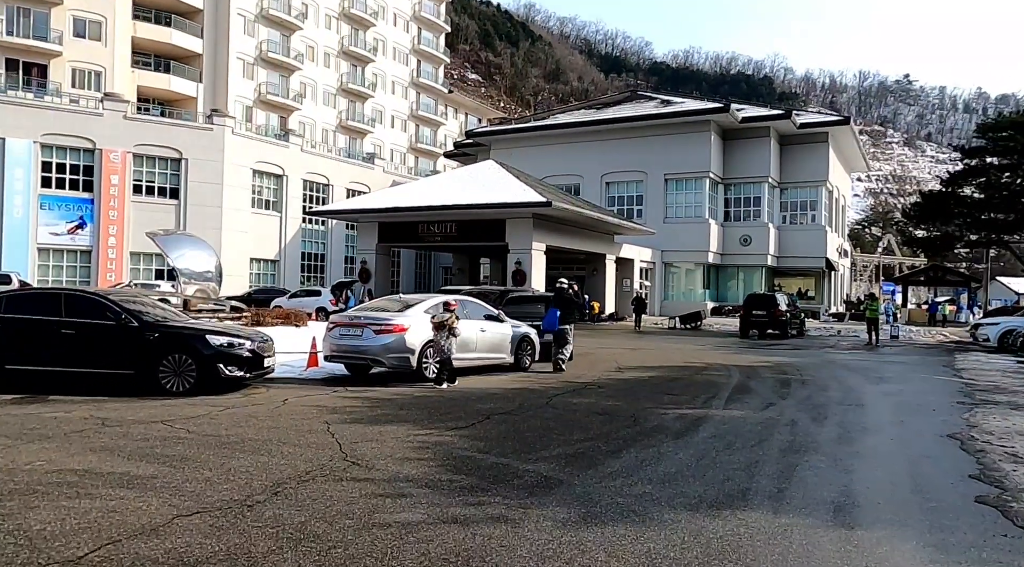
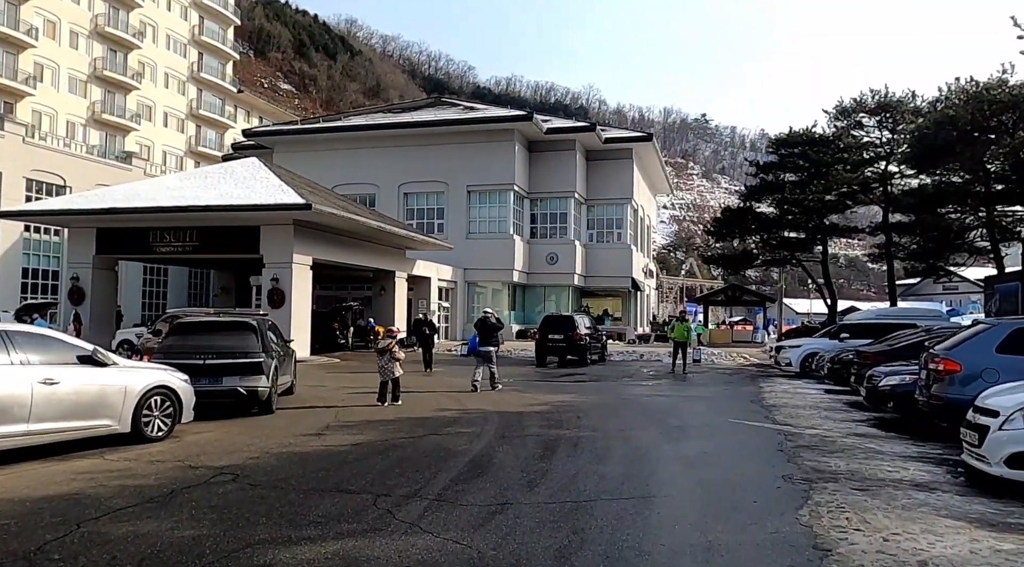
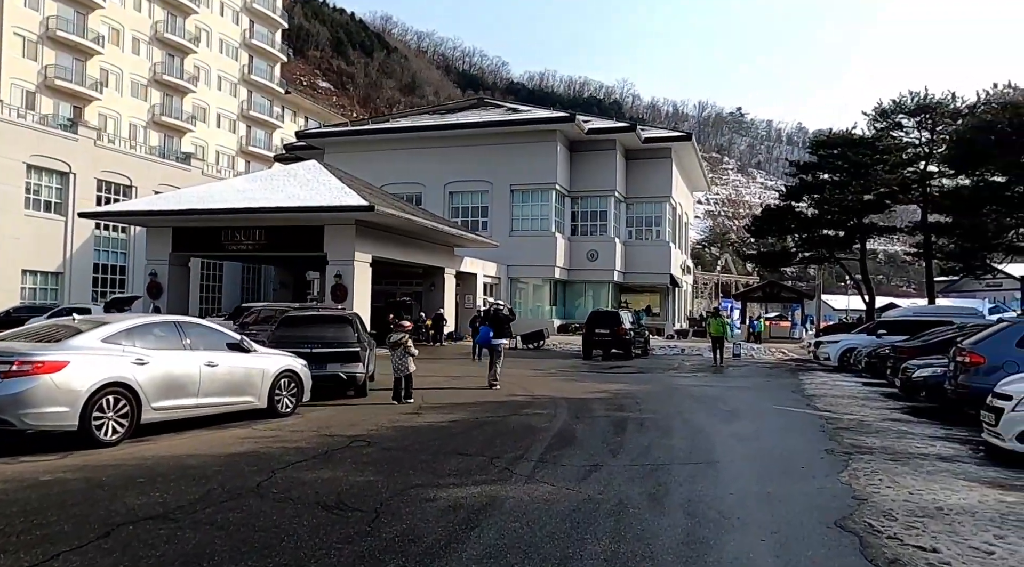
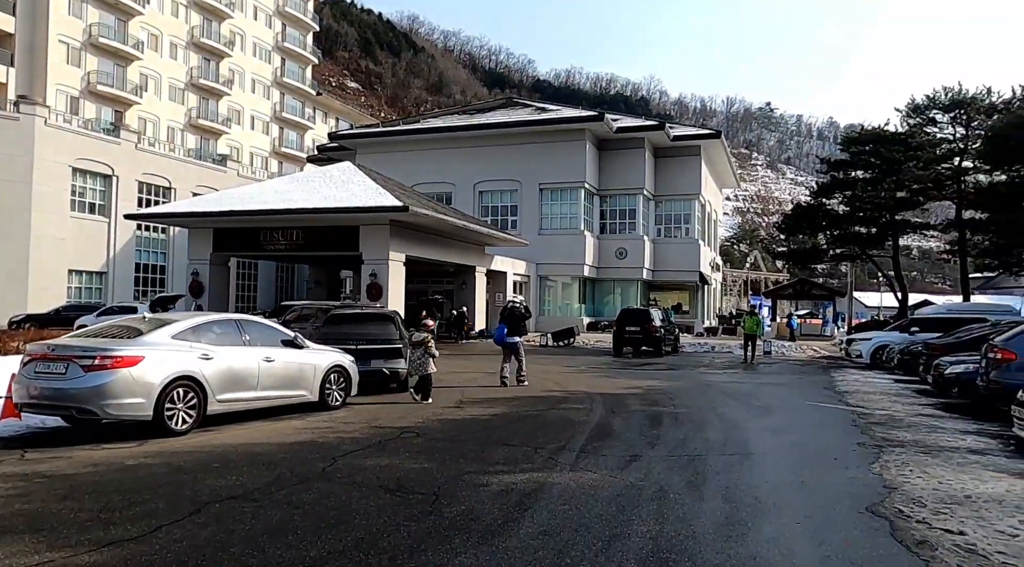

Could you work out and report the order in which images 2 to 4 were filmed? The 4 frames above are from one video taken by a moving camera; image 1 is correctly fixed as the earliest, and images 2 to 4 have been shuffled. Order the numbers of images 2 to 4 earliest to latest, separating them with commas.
4, 3, 2
